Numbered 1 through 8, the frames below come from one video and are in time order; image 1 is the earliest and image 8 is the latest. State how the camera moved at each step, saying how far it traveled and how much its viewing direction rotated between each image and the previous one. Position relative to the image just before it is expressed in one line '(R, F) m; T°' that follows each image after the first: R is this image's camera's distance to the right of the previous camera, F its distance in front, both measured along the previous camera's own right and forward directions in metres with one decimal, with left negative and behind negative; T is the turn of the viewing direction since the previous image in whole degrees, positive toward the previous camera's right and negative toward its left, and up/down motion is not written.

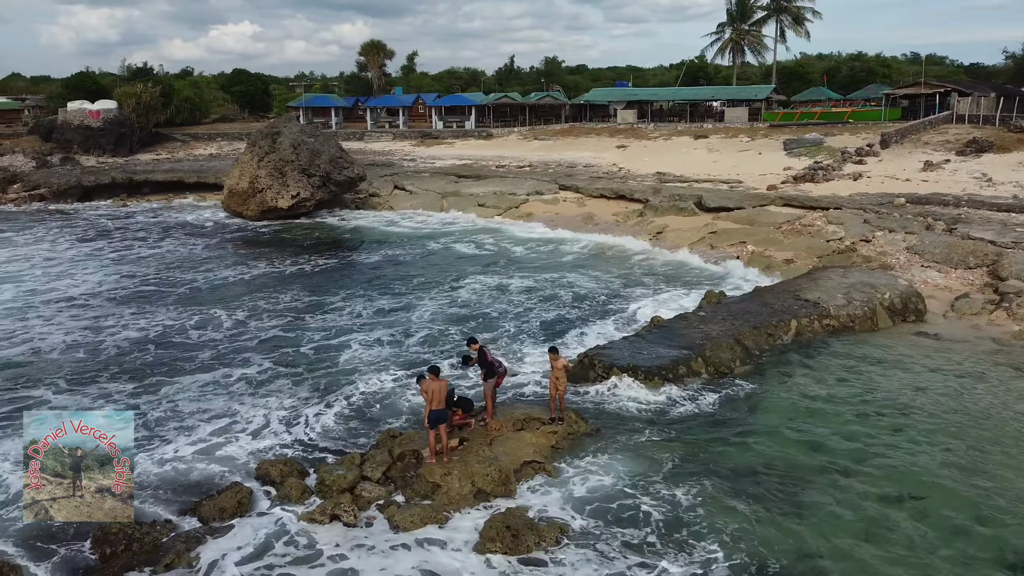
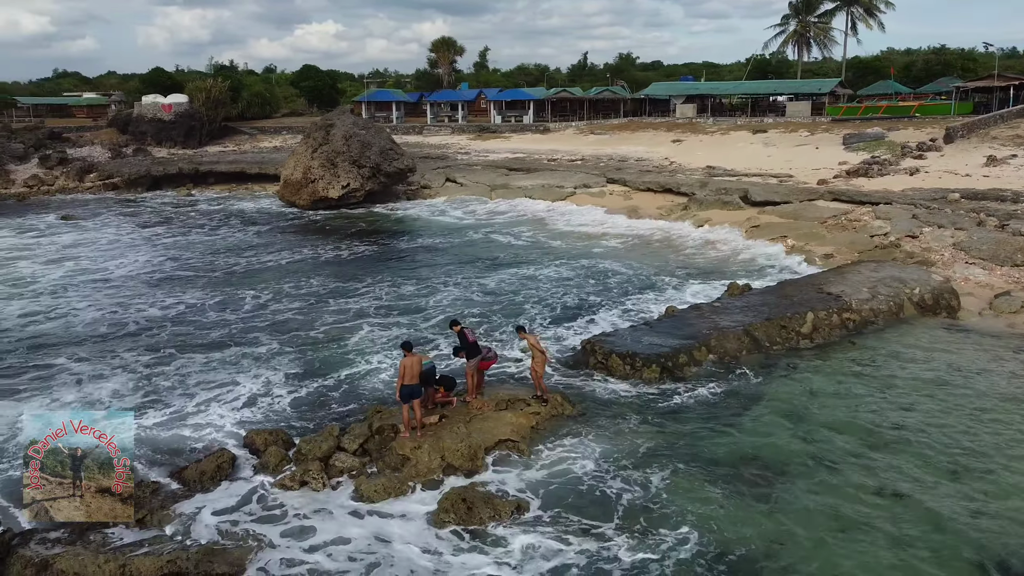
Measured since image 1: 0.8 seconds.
(+1.0, 0.0) m; -5°
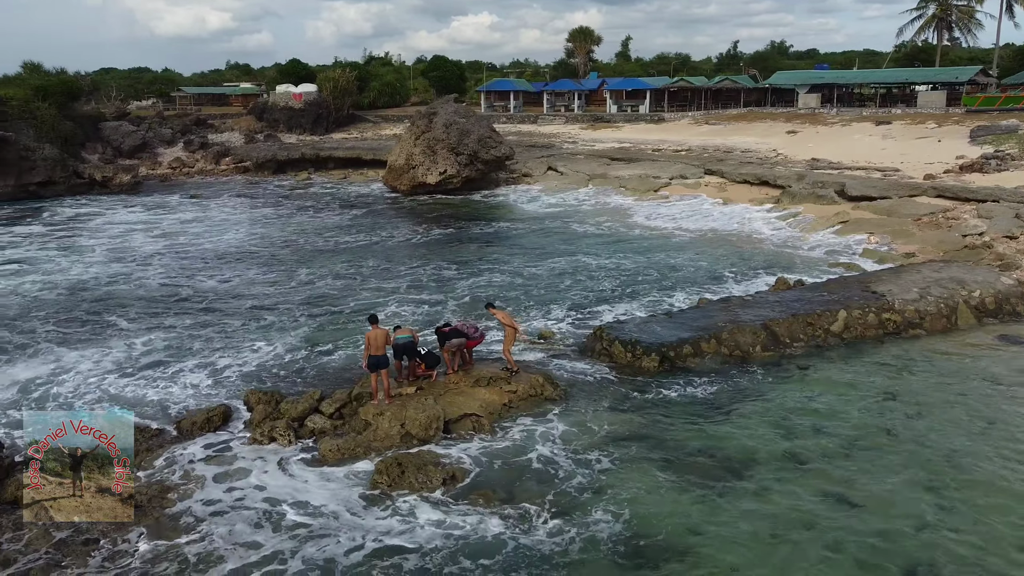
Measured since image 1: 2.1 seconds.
(+1.9, -0.1) m; -10°
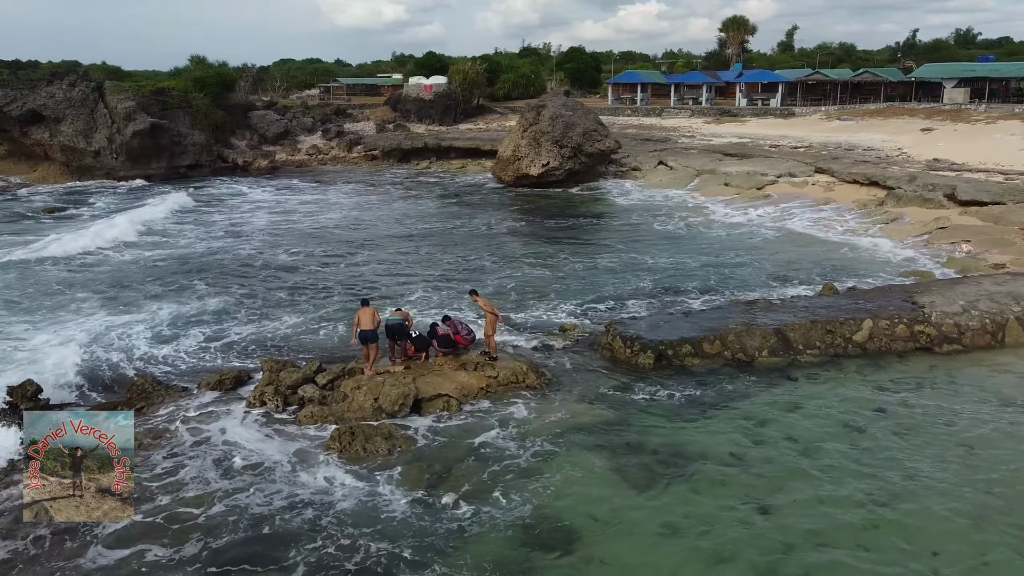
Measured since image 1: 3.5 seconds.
(+2.1, -0.3) m; -11°
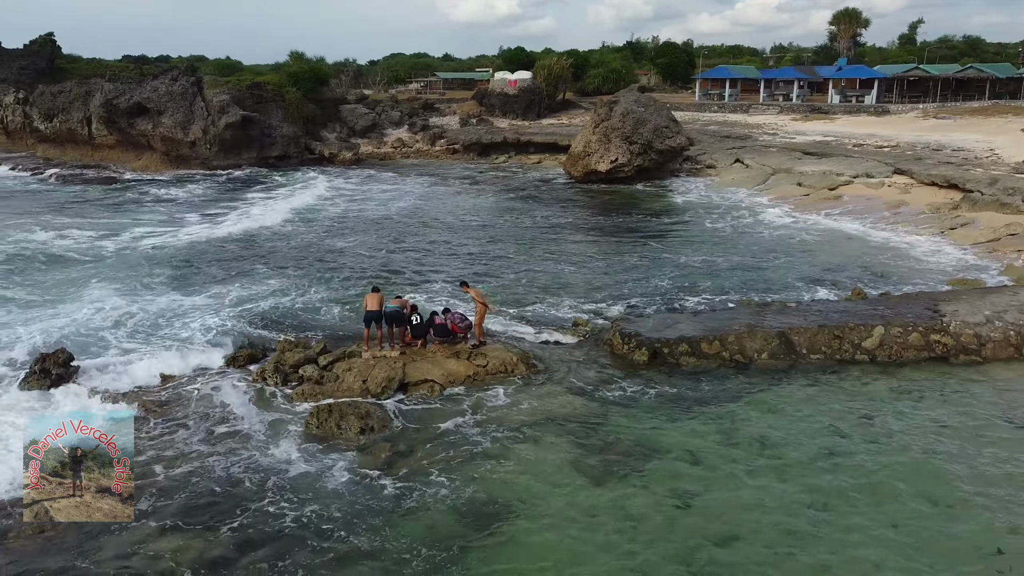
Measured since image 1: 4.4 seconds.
(+1.5, -0.2) m; -7°
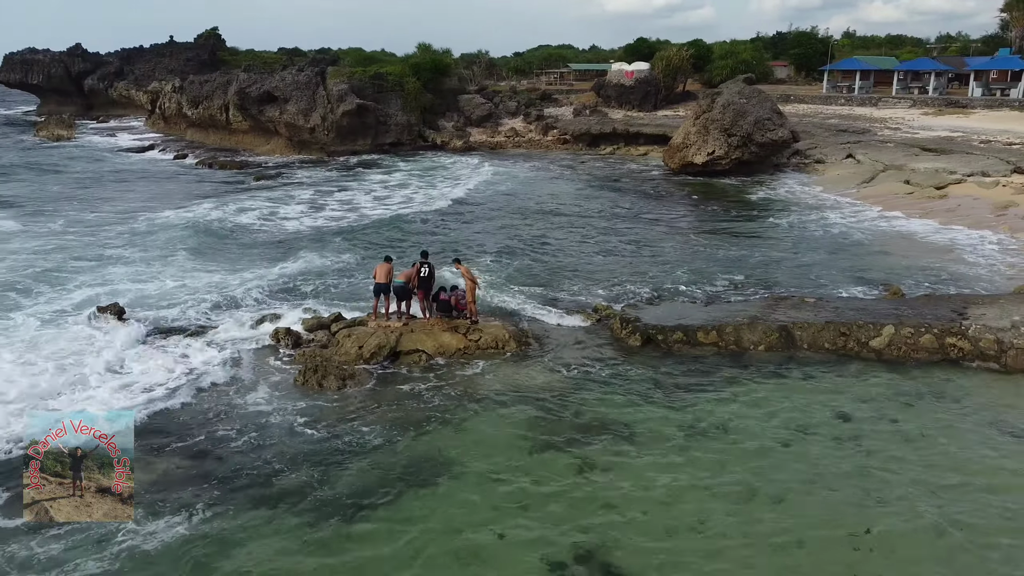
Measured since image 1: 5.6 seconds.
(+2.0, -0.3) m; -10°
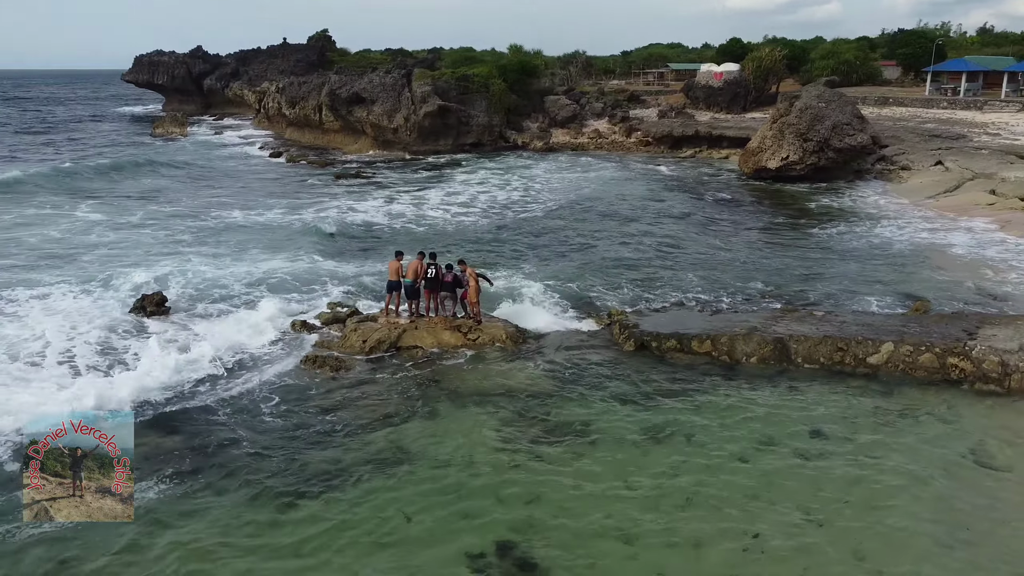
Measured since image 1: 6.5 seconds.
(+1.5, -0.3) m; -8°
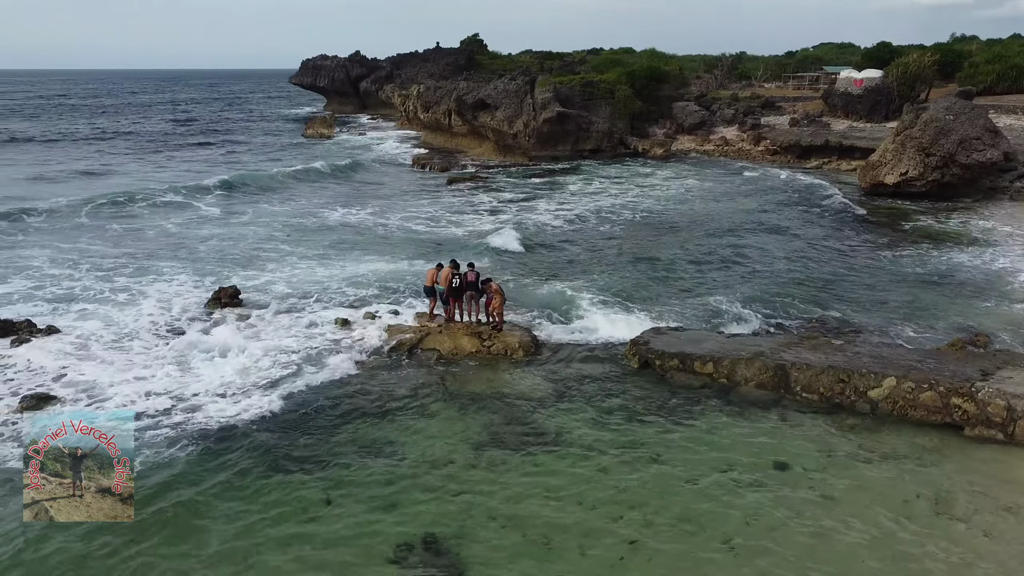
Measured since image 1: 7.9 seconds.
(+2.1, -0.5) m; -11°
